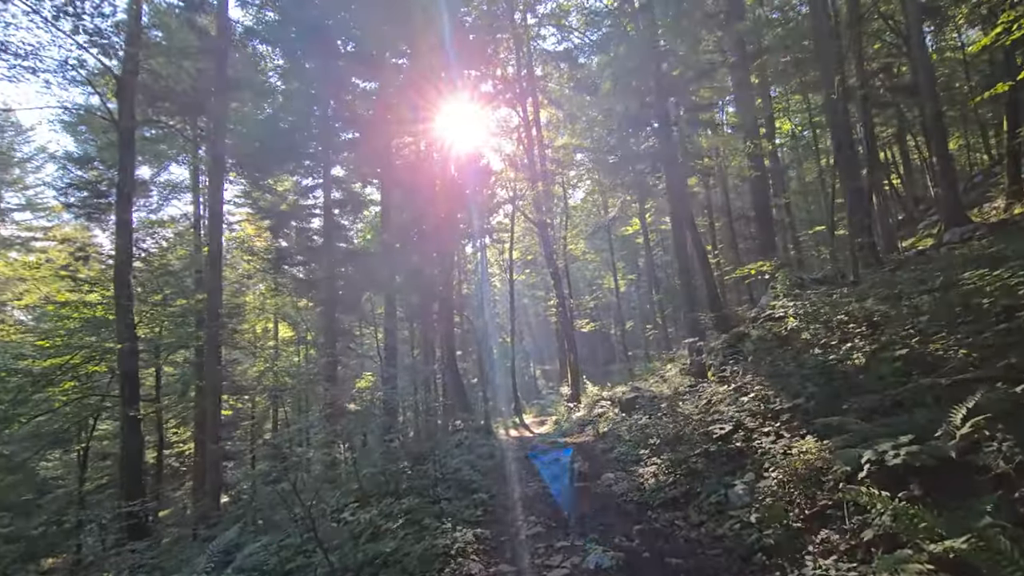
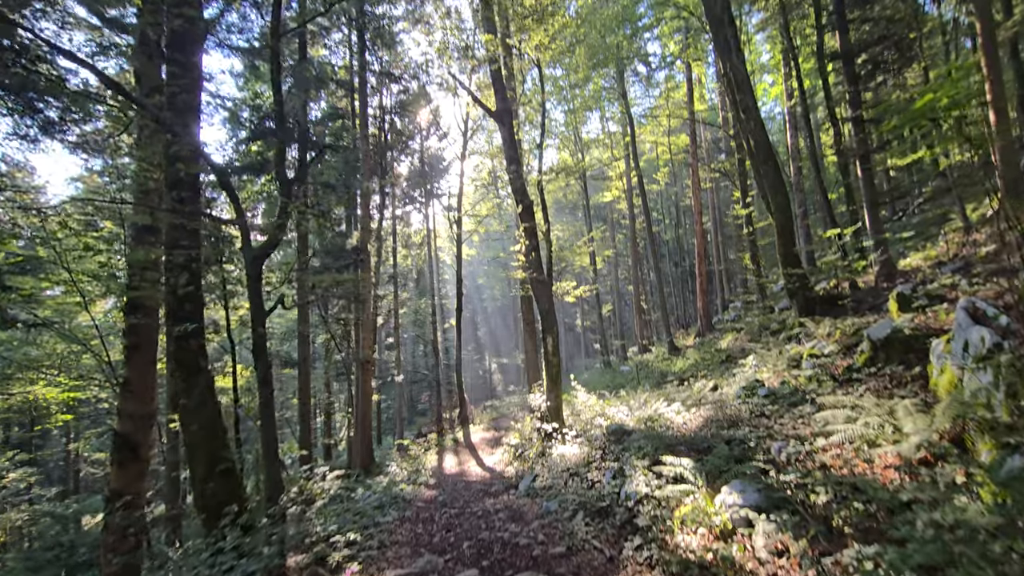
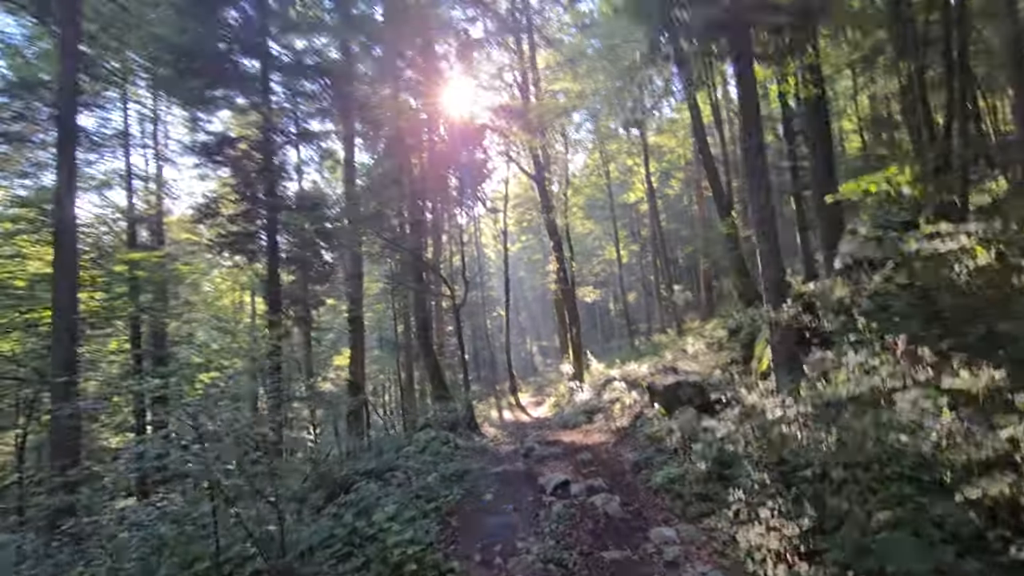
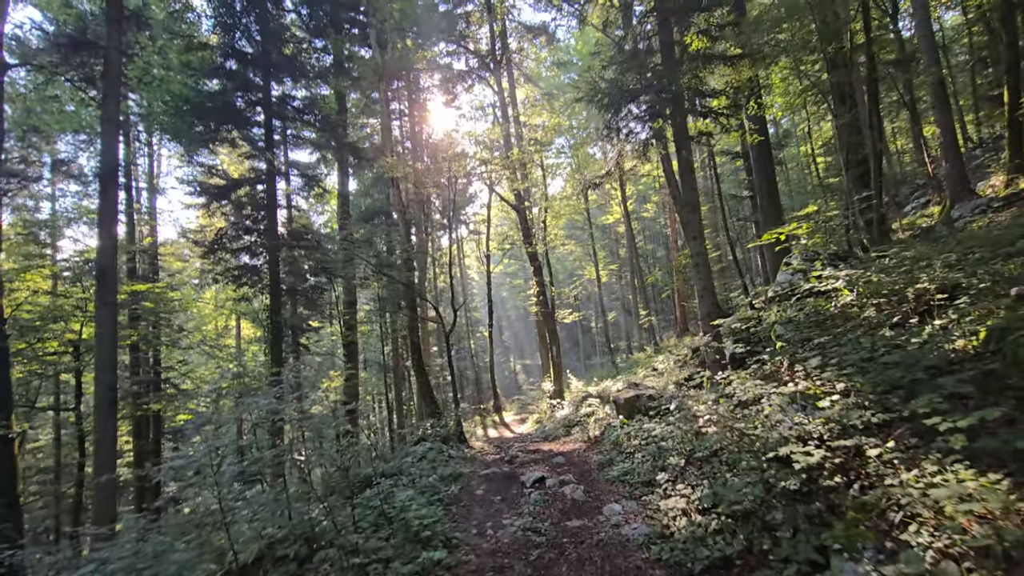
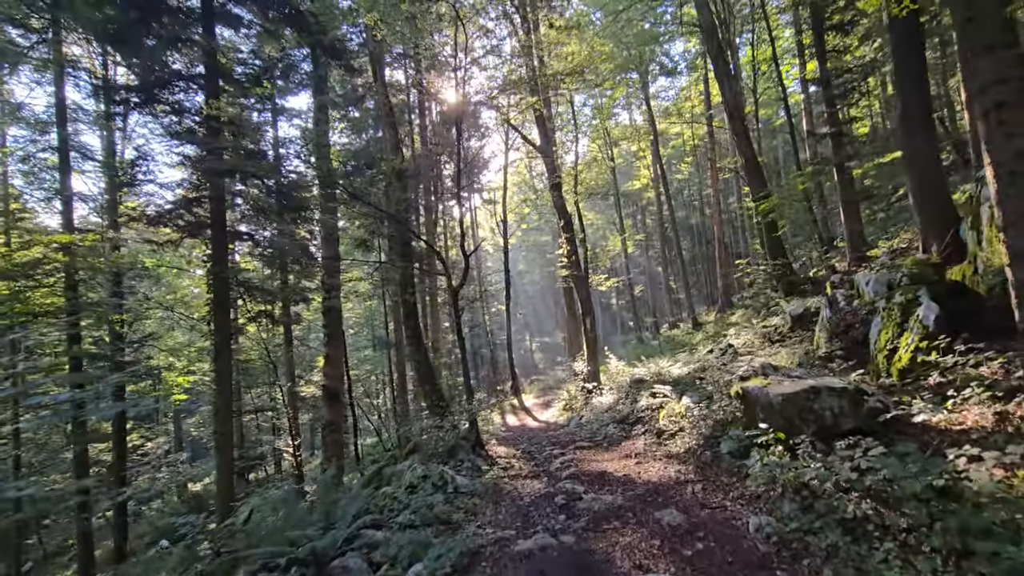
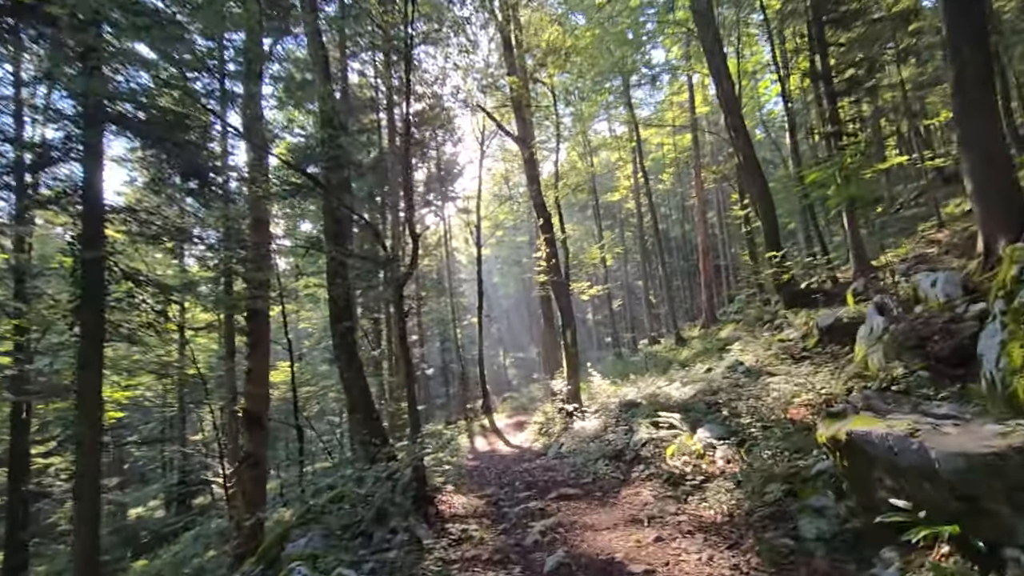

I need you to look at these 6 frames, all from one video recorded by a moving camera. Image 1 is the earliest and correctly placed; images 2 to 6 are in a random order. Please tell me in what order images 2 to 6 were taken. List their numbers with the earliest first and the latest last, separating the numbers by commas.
4, 3, 5, 6, 2
